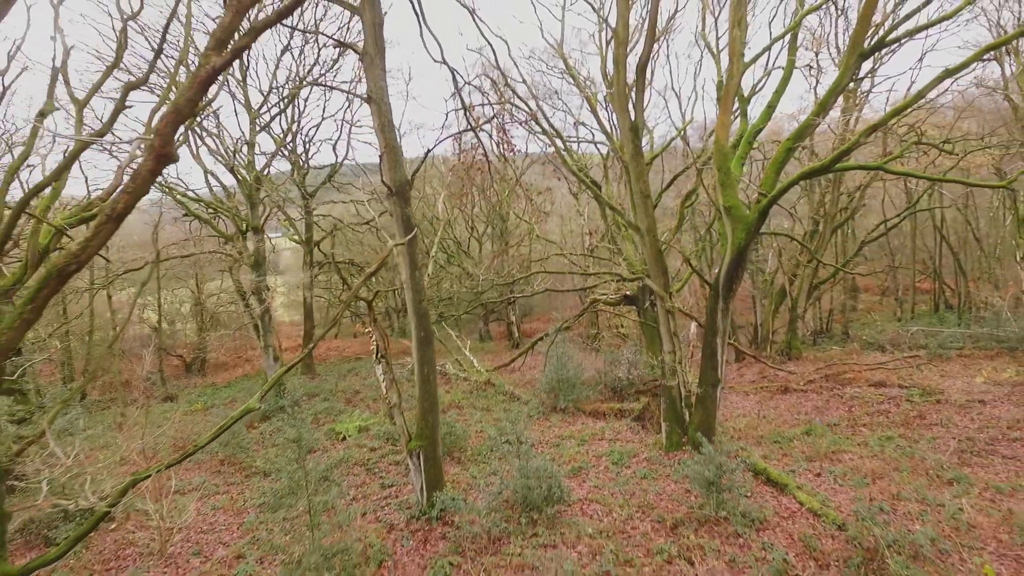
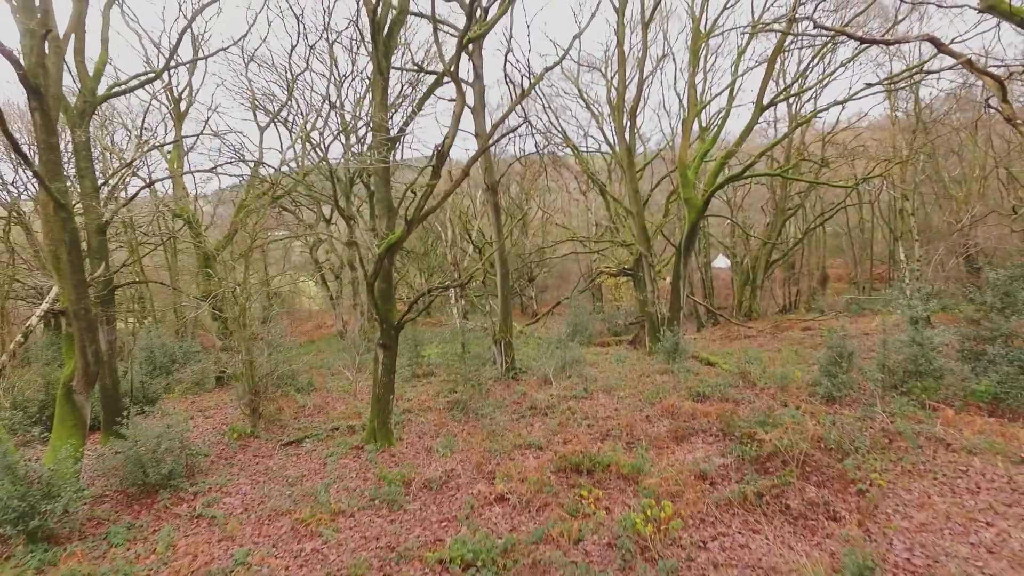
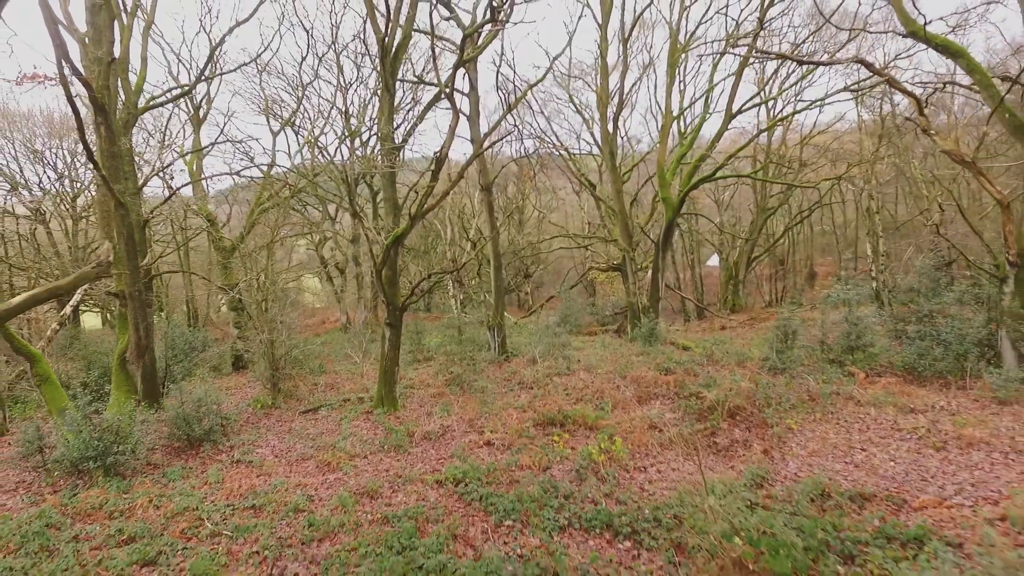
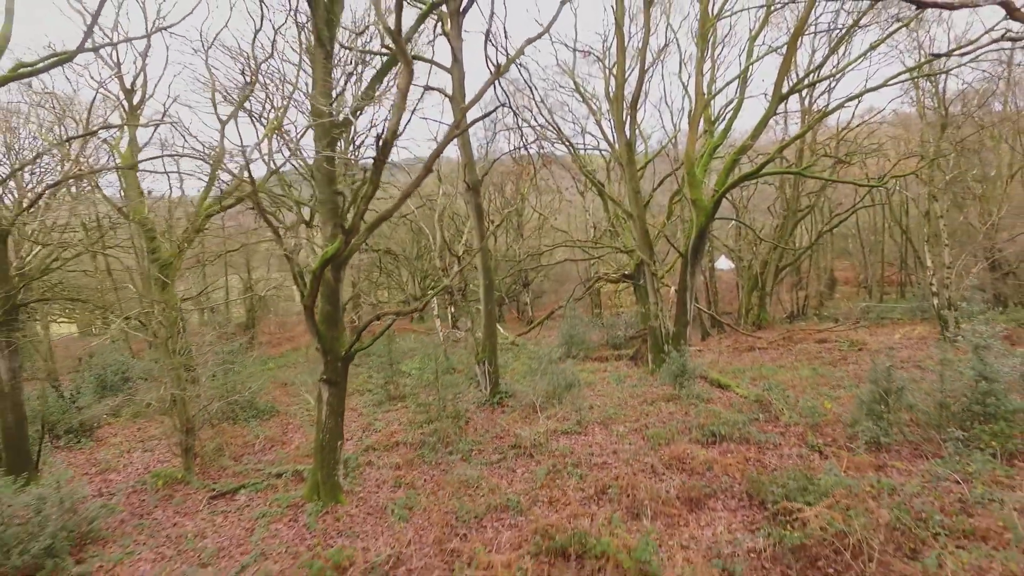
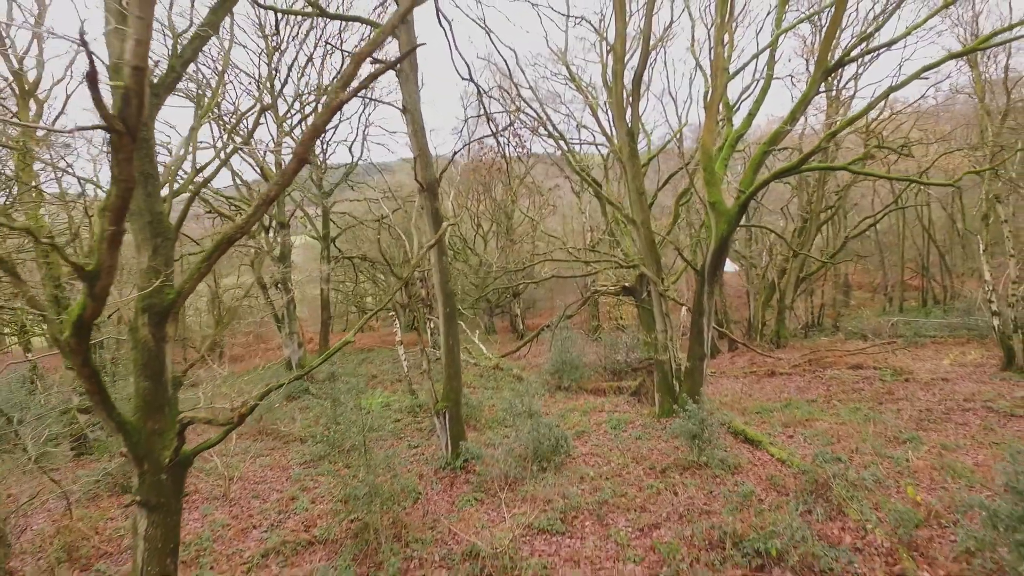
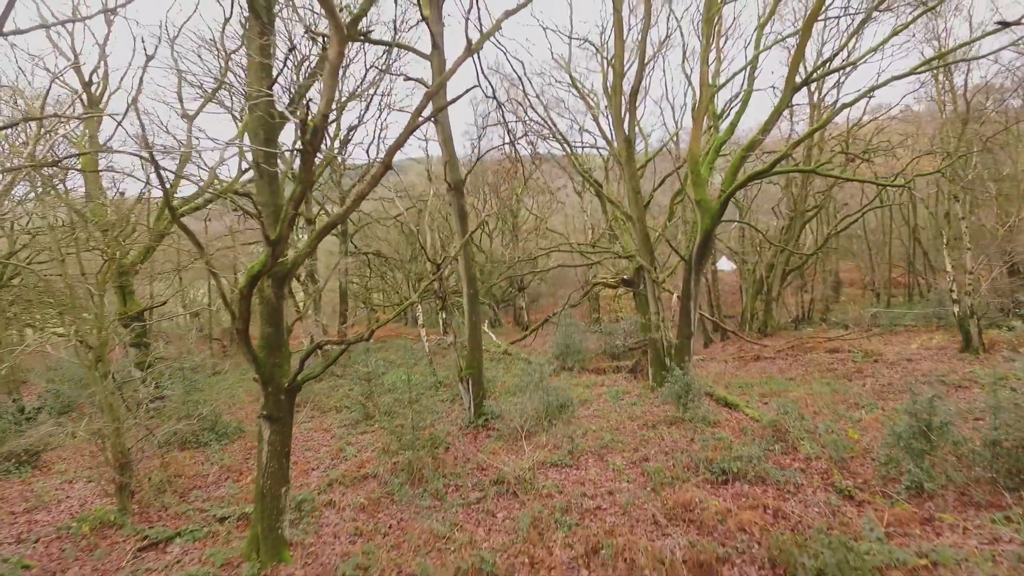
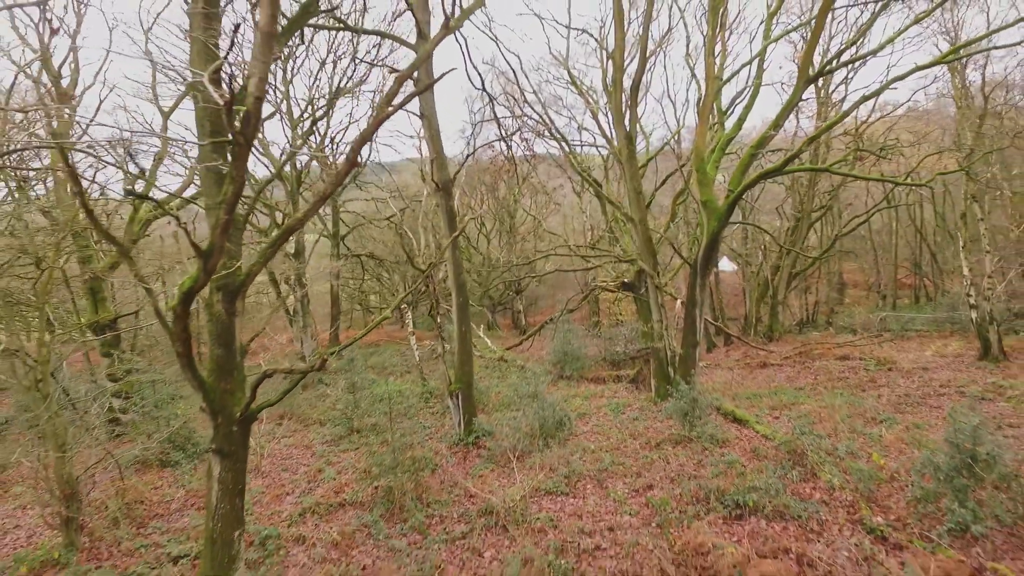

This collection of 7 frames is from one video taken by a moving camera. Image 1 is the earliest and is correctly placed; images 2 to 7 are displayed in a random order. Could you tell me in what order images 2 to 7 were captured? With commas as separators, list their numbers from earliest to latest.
5, 7, 6, 4, 2, 3
